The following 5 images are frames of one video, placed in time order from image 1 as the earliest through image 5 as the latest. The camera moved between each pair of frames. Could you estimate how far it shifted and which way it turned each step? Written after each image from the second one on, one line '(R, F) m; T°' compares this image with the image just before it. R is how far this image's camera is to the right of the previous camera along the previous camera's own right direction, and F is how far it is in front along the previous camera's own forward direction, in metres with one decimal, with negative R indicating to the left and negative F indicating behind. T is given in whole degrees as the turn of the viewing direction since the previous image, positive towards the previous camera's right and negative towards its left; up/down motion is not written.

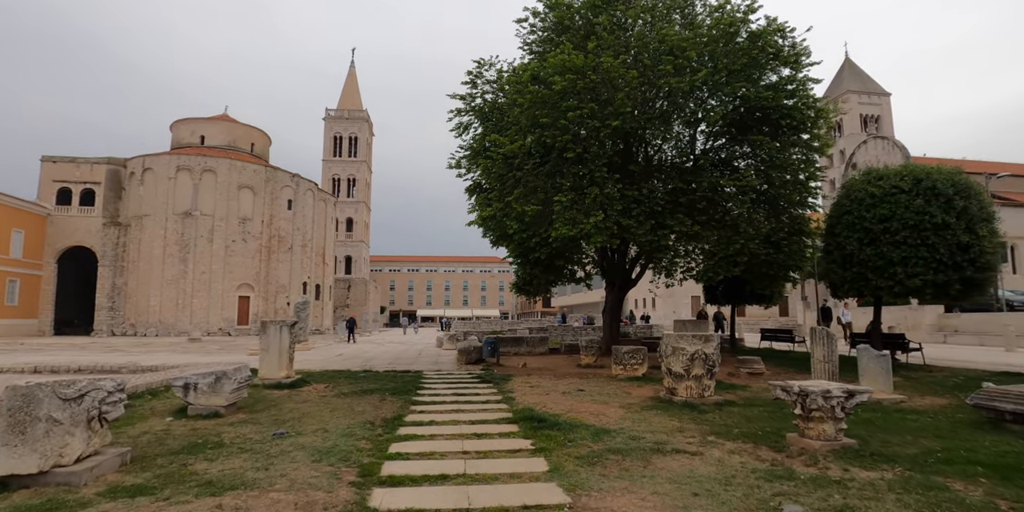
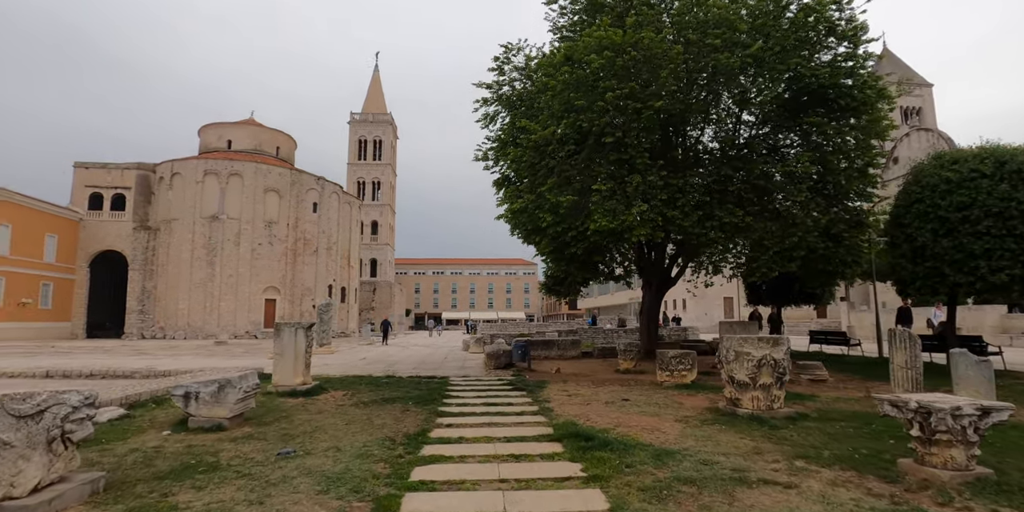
(-0.2, +1.0) m; -2°
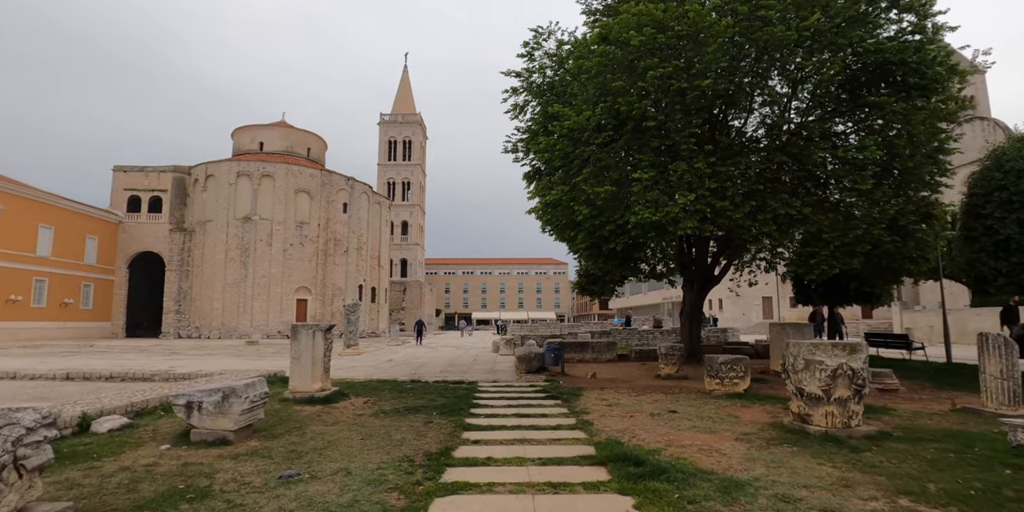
(0.0, +0.8) m; -3°
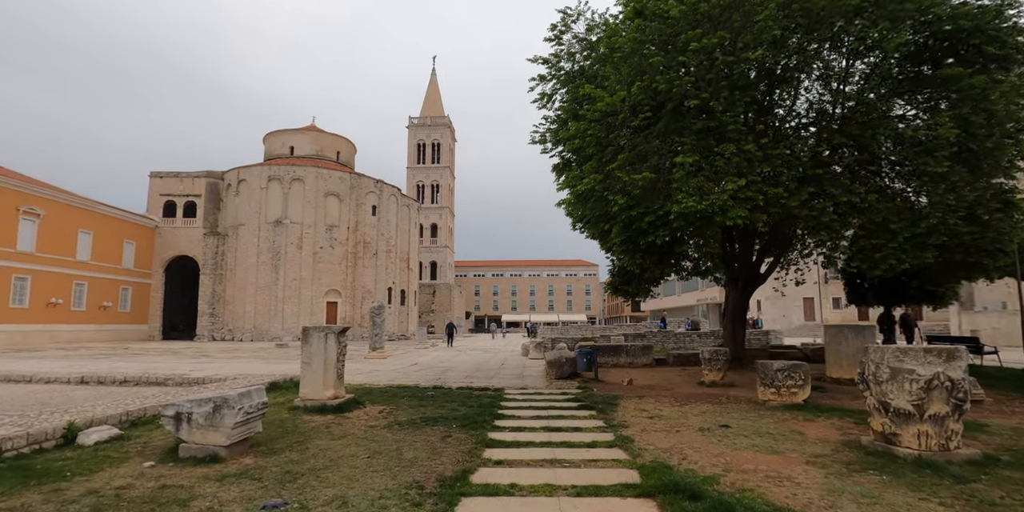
(0.0, +0.8) m; -3°
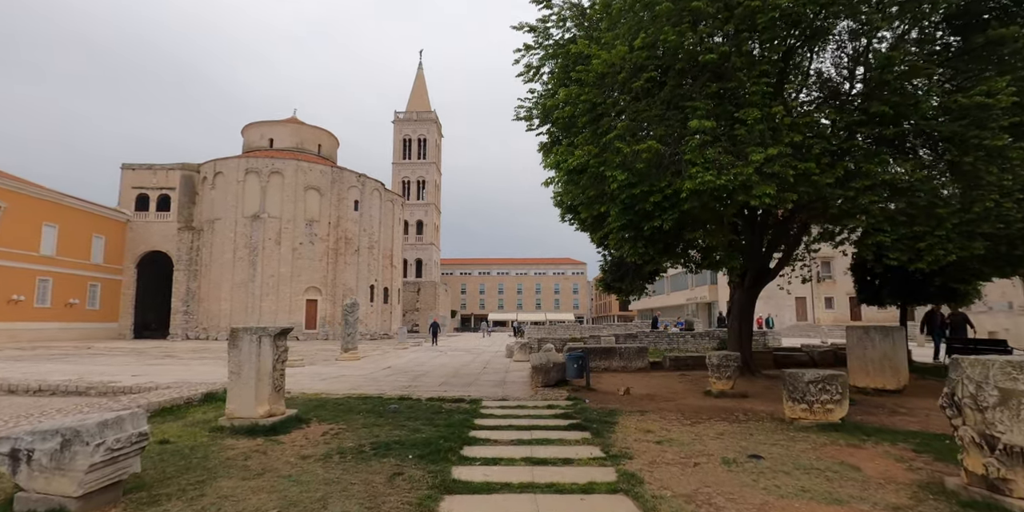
(+0.1, +1.5) m; +1°
